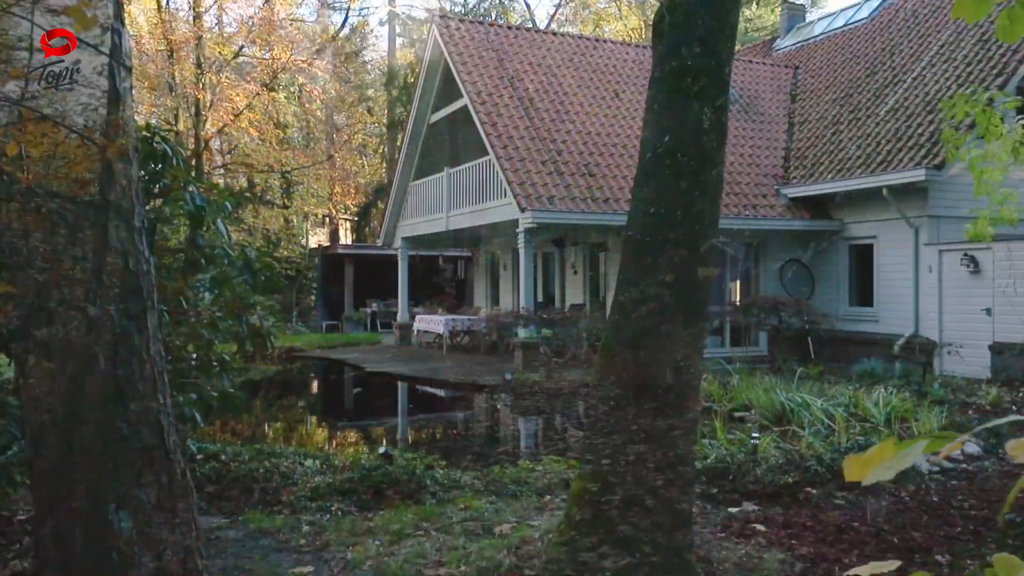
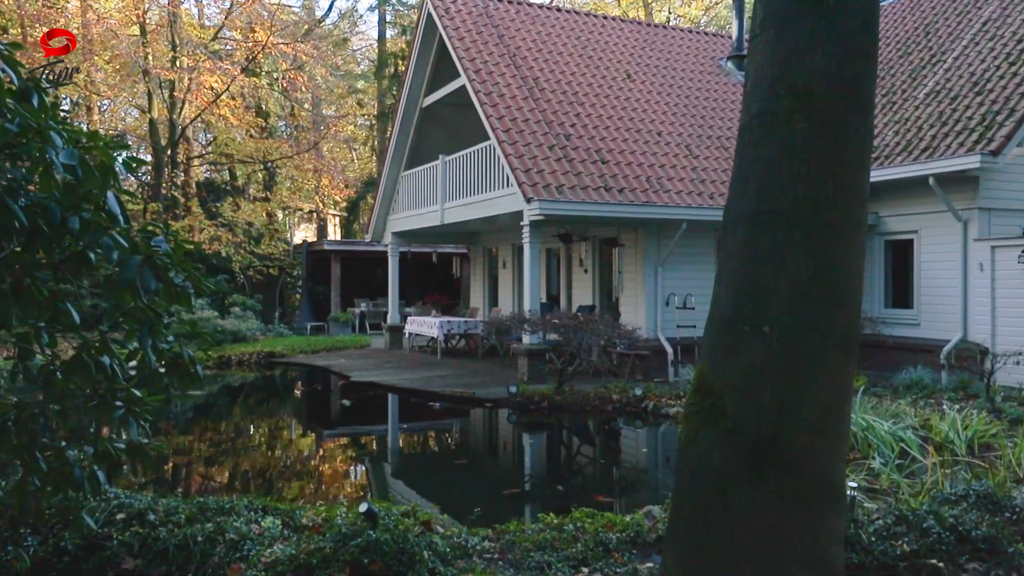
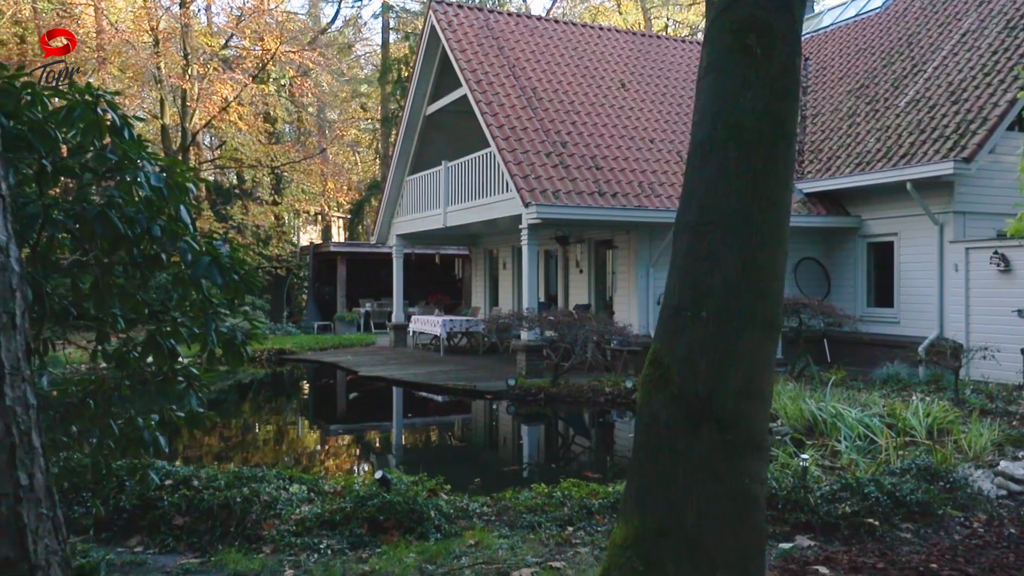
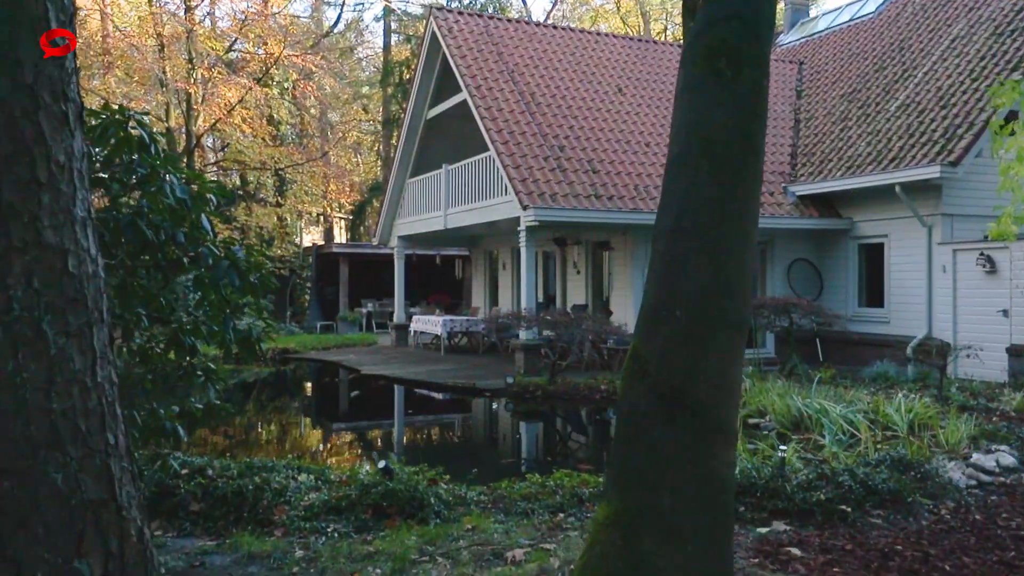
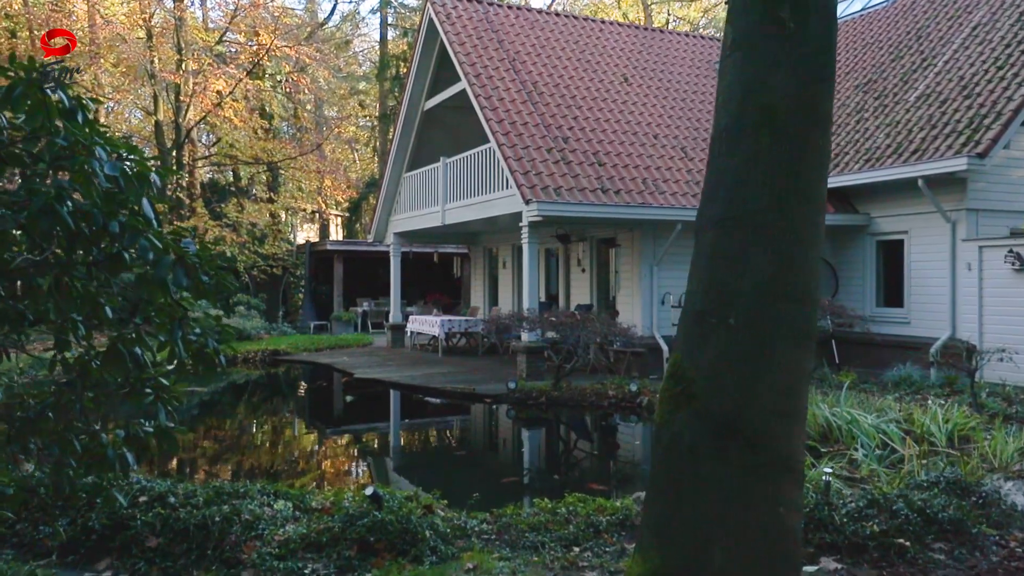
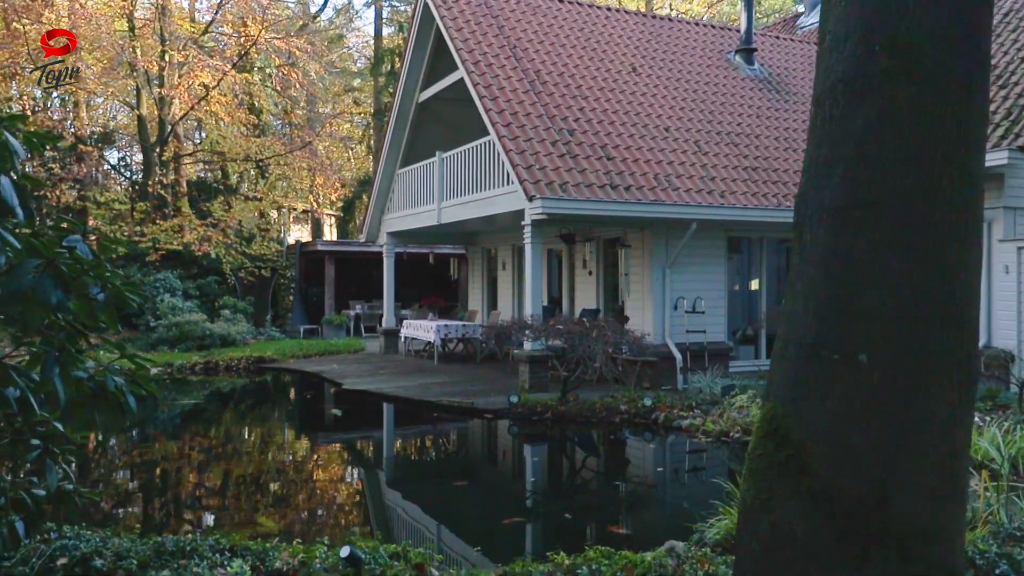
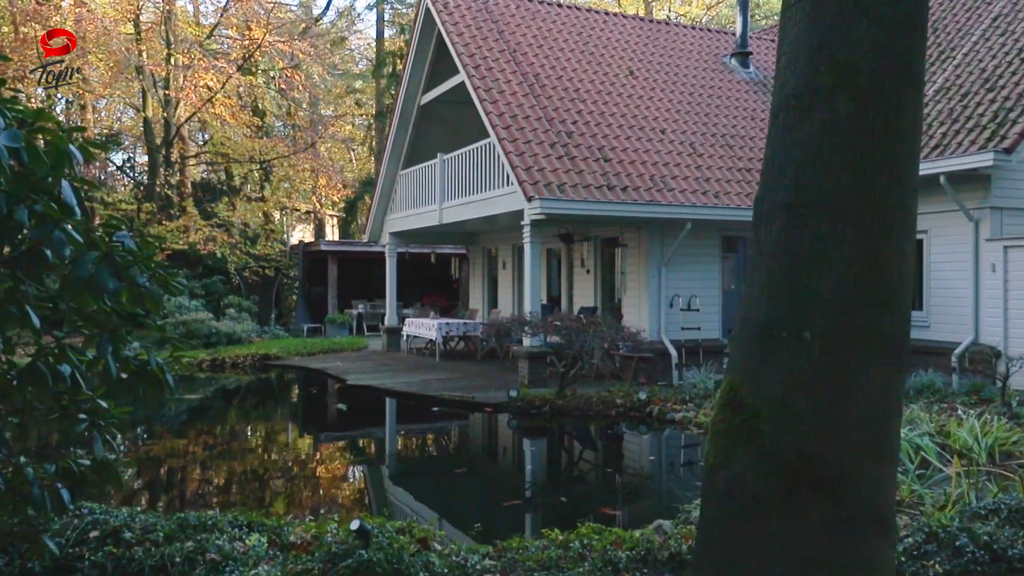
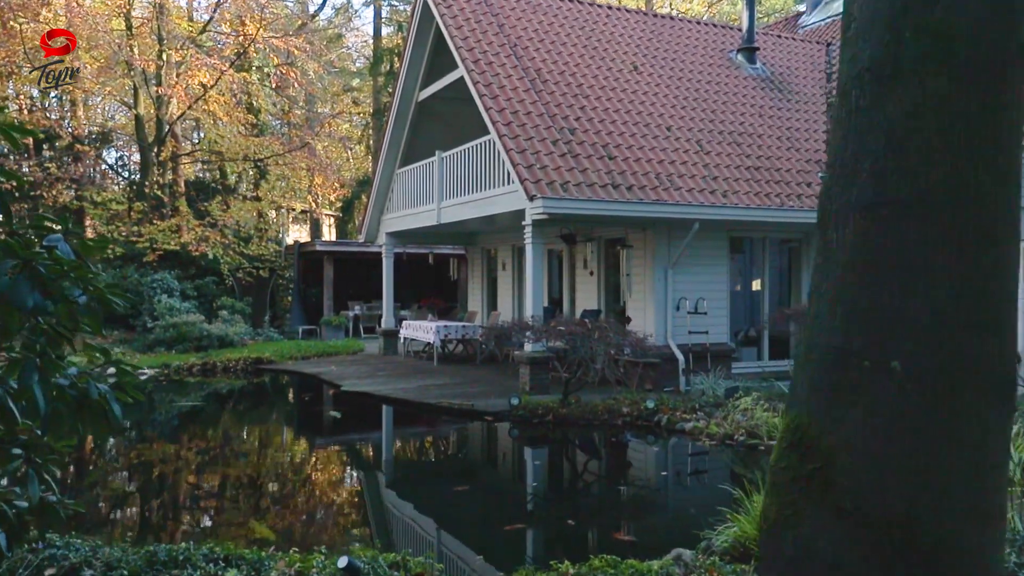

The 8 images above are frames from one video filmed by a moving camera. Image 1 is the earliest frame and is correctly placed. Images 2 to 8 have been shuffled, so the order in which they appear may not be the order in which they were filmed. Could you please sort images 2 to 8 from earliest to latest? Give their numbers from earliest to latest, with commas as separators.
4, 3, 5, 2, 7, 6, 8
